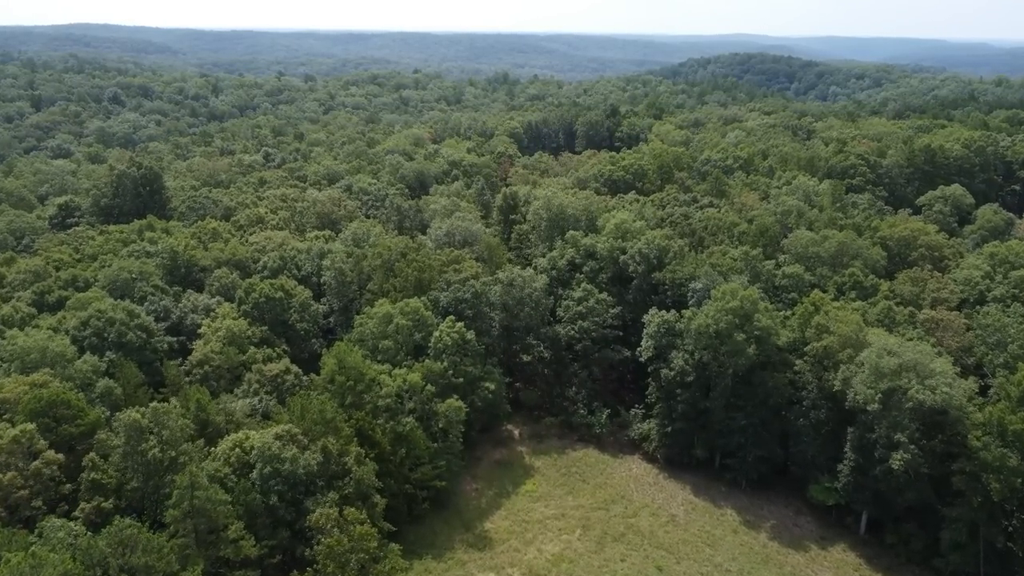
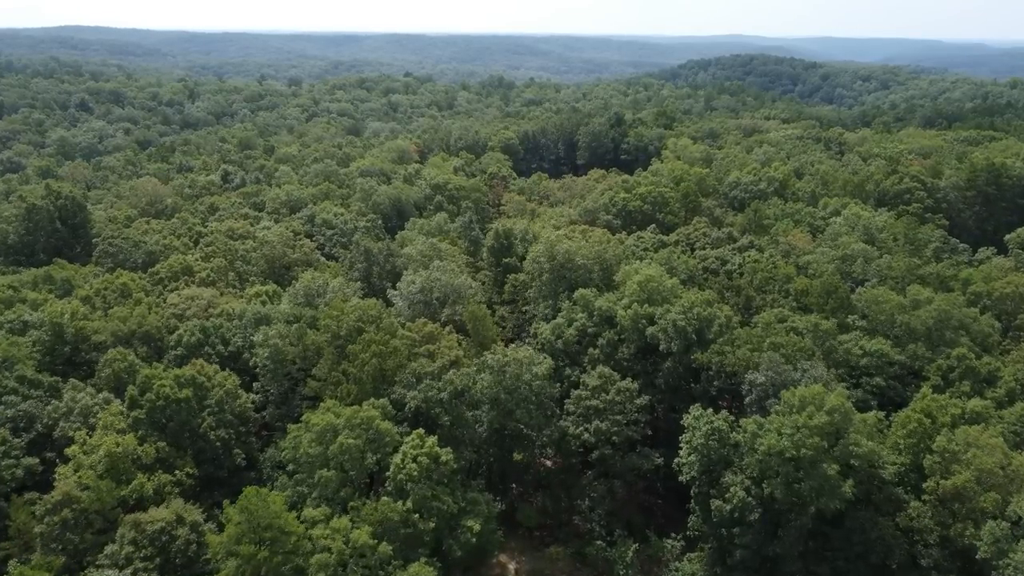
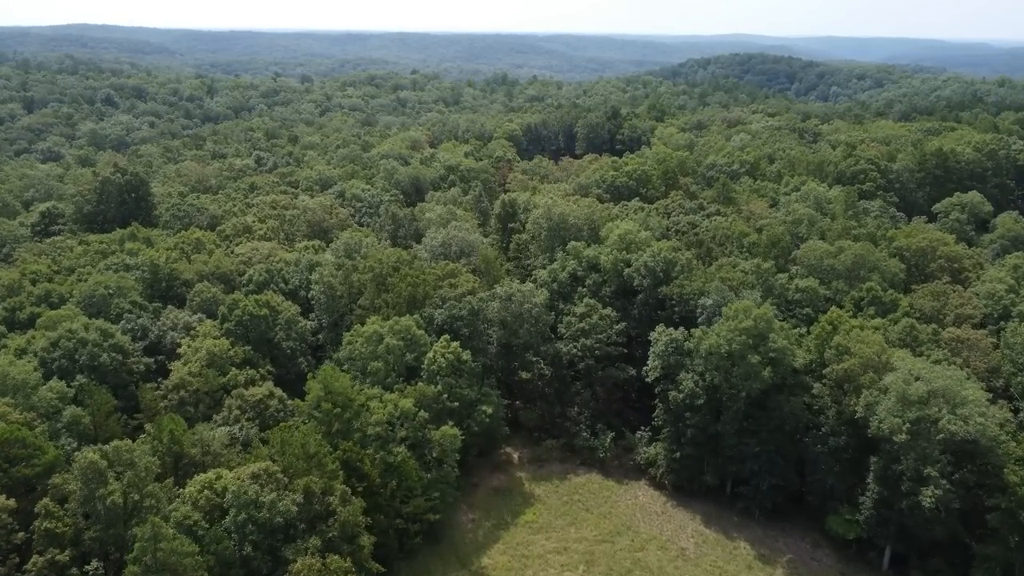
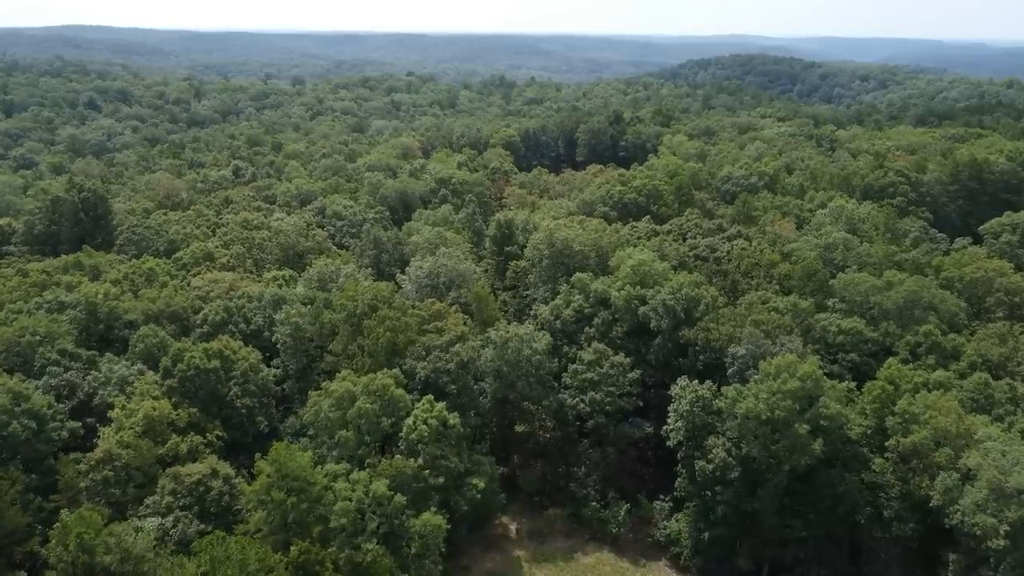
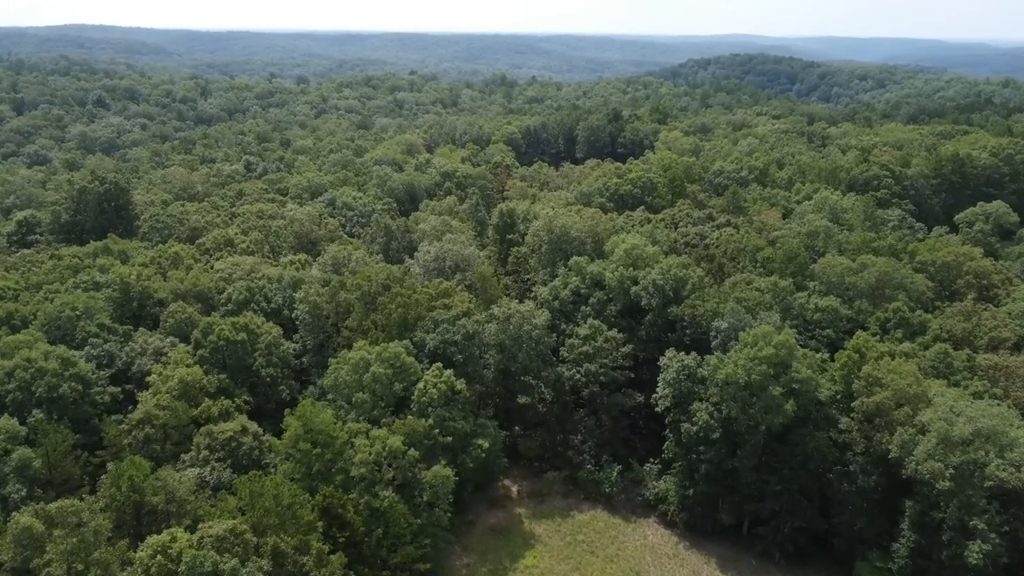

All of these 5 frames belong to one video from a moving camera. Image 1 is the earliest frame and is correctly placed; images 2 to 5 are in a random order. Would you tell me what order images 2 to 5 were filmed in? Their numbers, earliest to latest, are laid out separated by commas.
3, 5, 4, 2
